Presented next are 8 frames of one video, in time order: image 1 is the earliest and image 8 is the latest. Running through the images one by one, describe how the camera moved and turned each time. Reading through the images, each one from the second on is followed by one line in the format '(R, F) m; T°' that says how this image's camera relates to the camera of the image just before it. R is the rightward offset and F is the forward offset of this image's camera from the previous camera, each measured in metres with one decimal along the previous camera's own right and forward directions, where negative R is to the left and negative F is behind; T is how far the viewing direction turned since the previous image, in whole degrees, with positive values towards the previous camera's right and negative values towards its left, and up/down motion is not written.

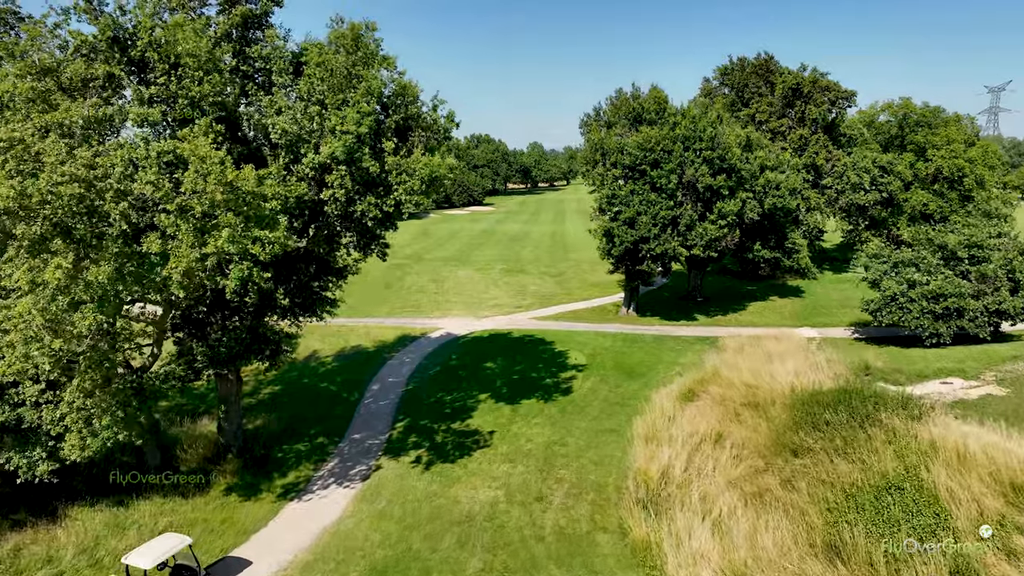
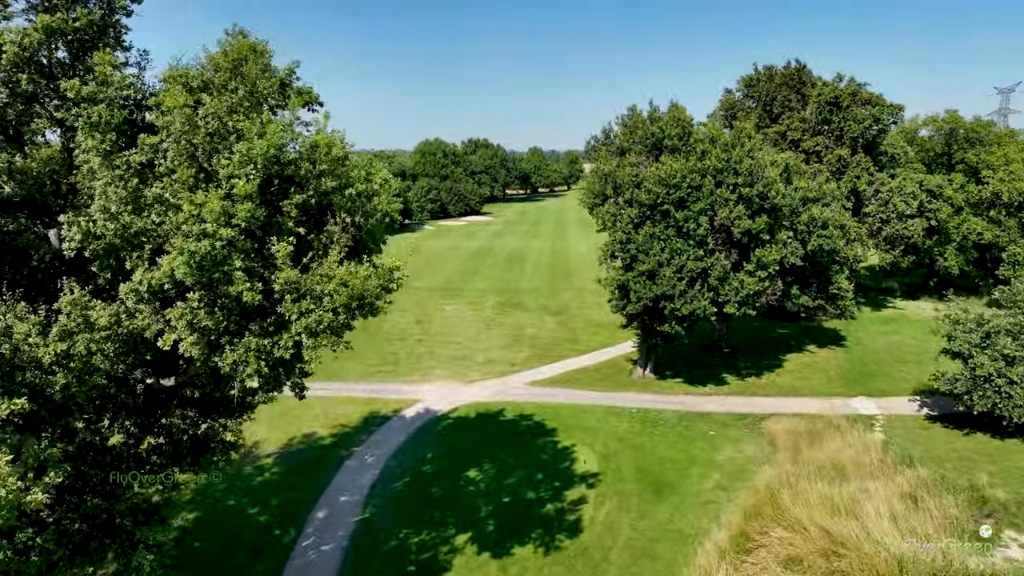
(+0.2, +4.9) m; 0°
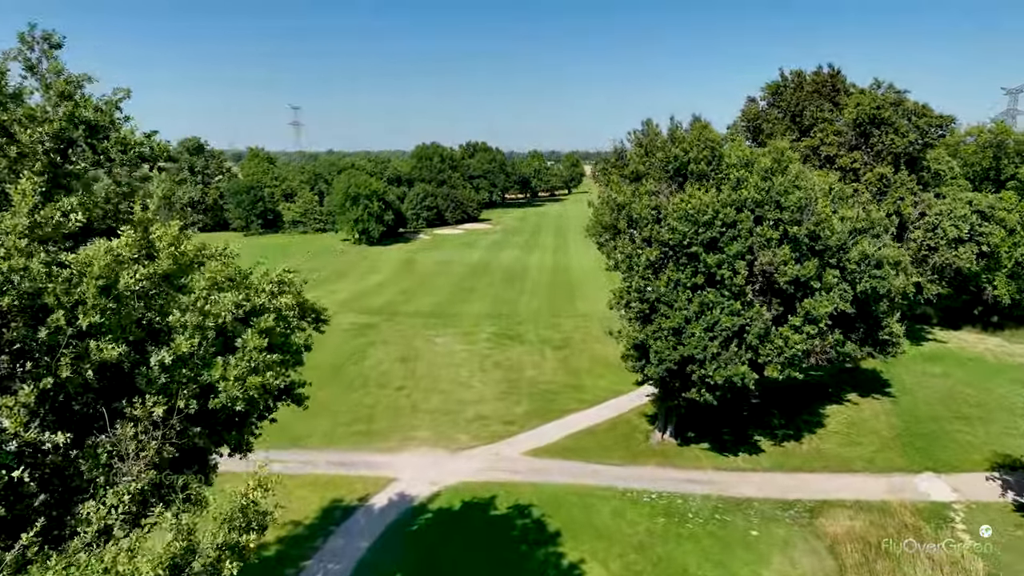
(+0.2, +4.0) m; 0°
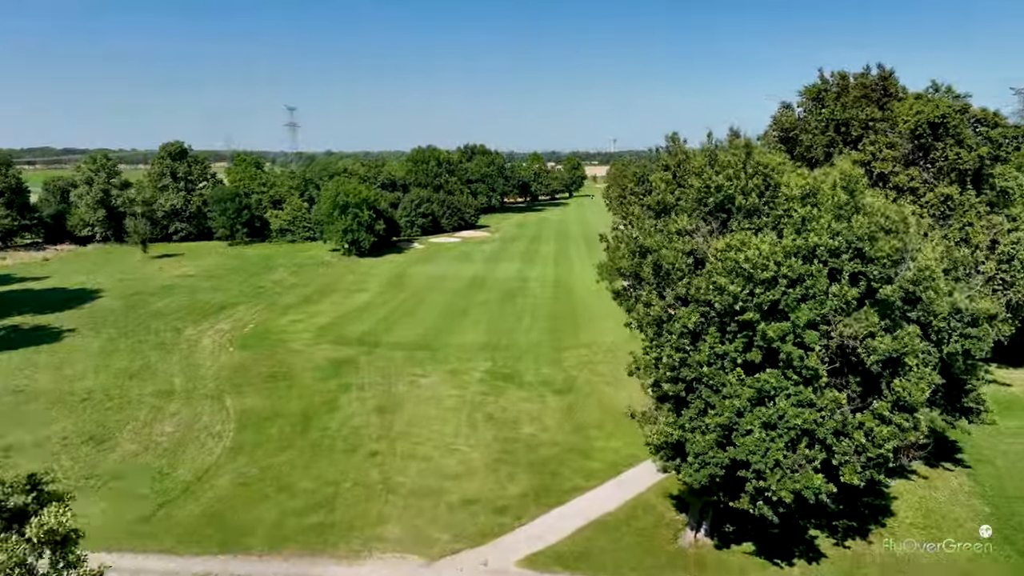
(+0.2, +4.5) m; 0°
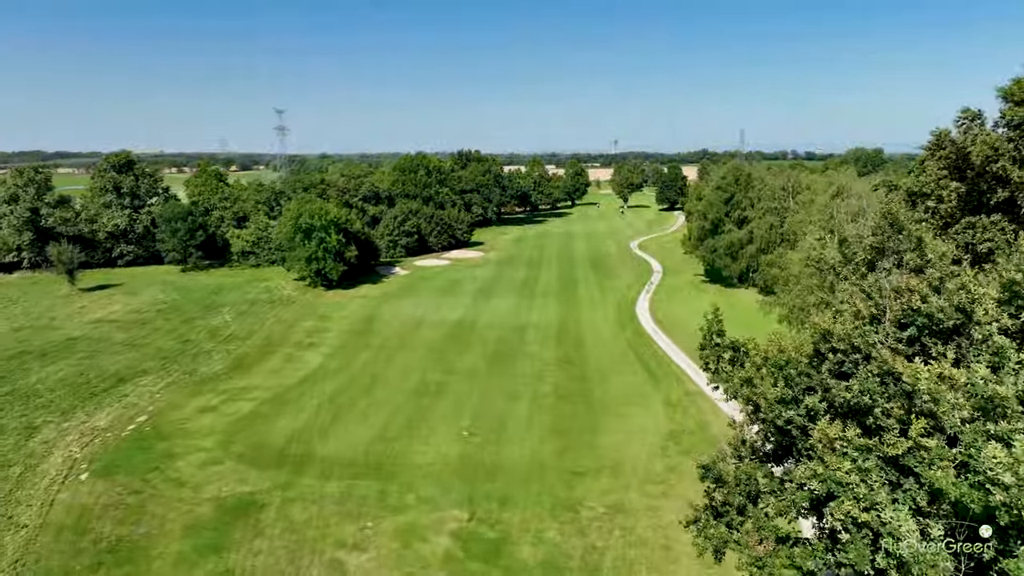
(+0.4, +11.8) m; 0°
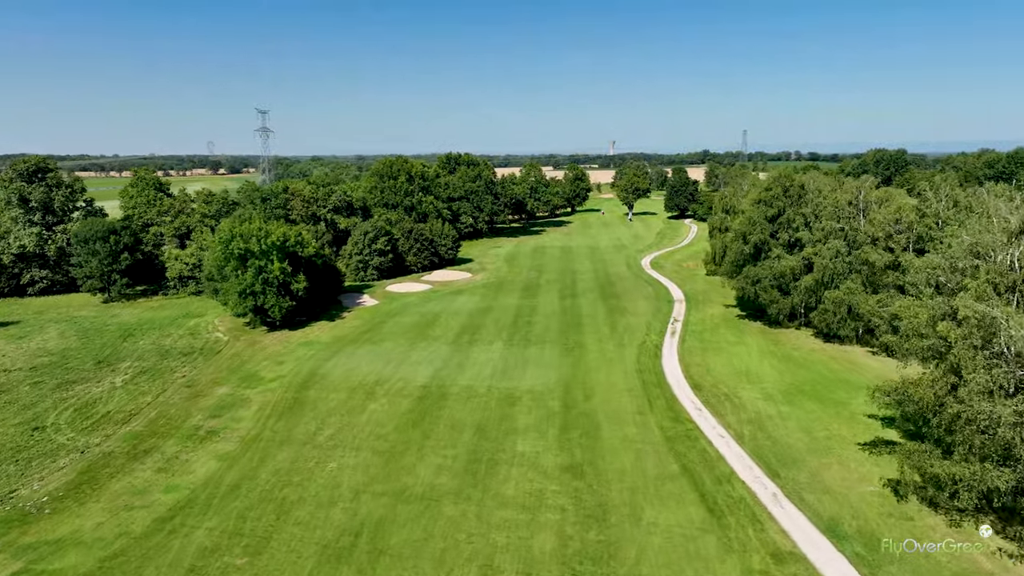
(+0.6, +12.9) m; 0°
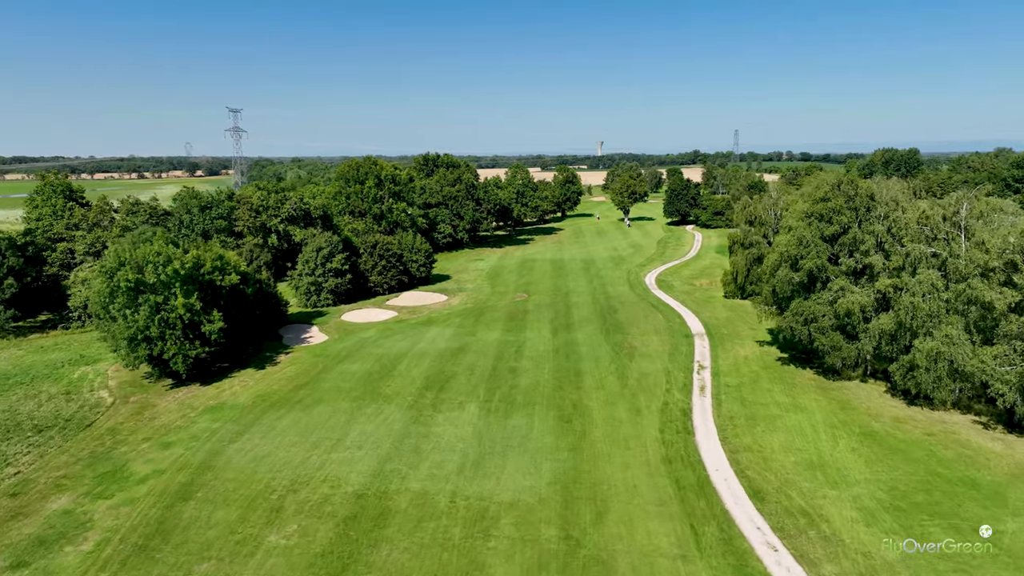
(+0.6, +11.7) m; +1°
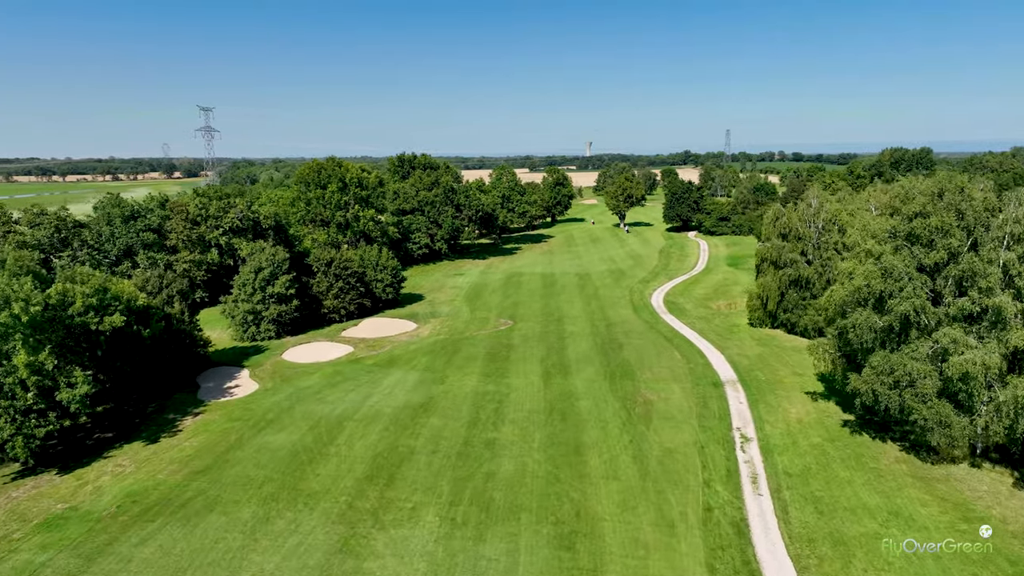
(+0.5, +10.7) m; +1°
